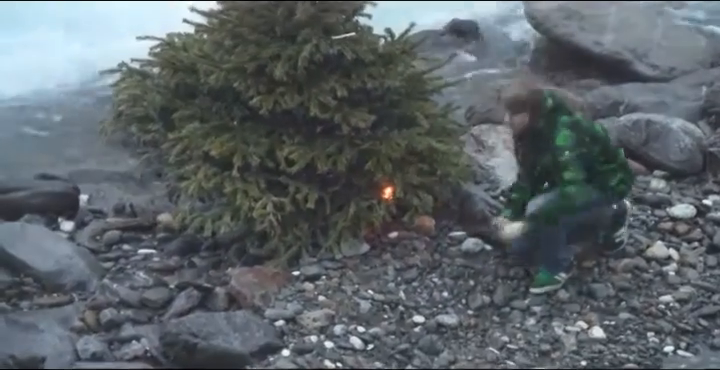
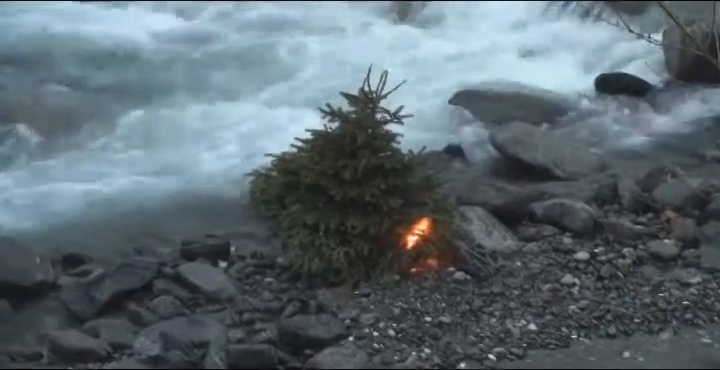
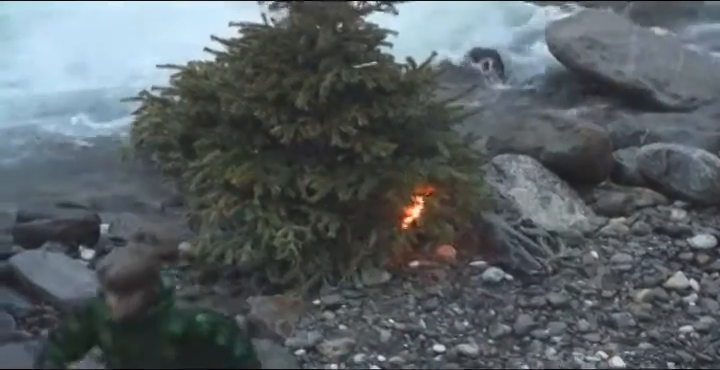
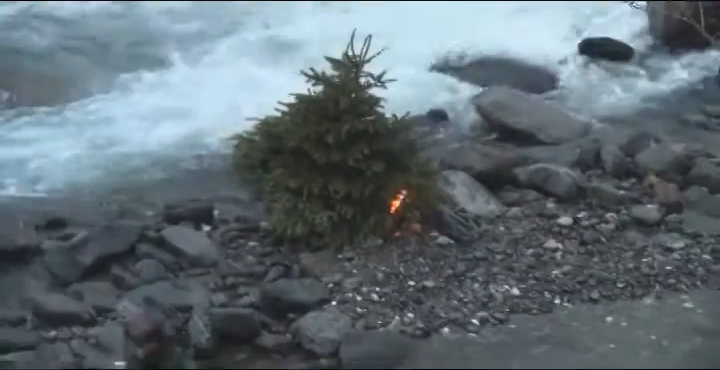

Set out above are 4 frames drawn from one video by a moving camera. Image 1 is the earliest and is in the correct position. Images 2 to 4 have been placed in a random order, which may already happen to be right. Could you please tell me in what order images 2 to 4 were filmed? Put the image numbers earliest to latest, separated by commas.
3, 4, 2
